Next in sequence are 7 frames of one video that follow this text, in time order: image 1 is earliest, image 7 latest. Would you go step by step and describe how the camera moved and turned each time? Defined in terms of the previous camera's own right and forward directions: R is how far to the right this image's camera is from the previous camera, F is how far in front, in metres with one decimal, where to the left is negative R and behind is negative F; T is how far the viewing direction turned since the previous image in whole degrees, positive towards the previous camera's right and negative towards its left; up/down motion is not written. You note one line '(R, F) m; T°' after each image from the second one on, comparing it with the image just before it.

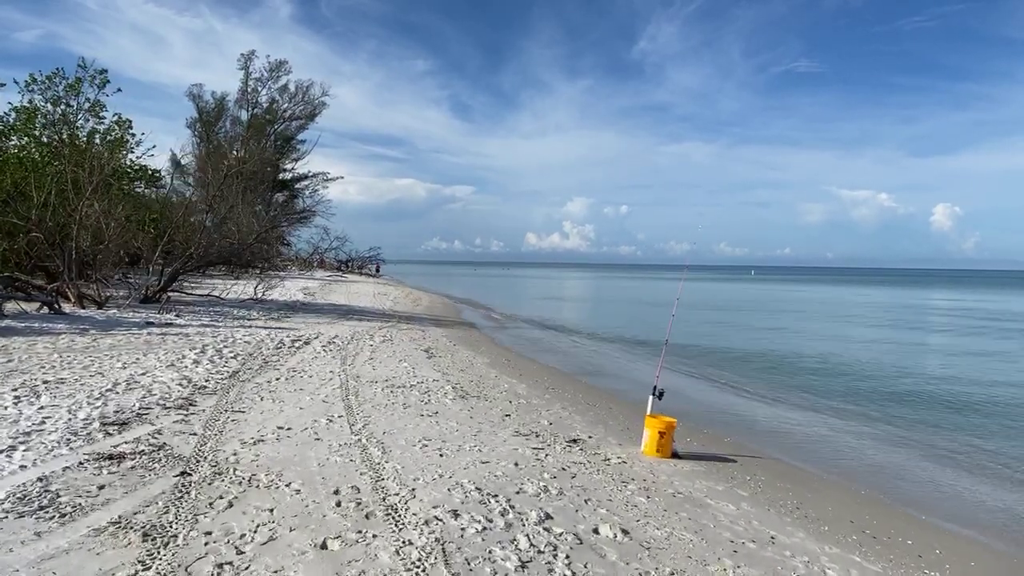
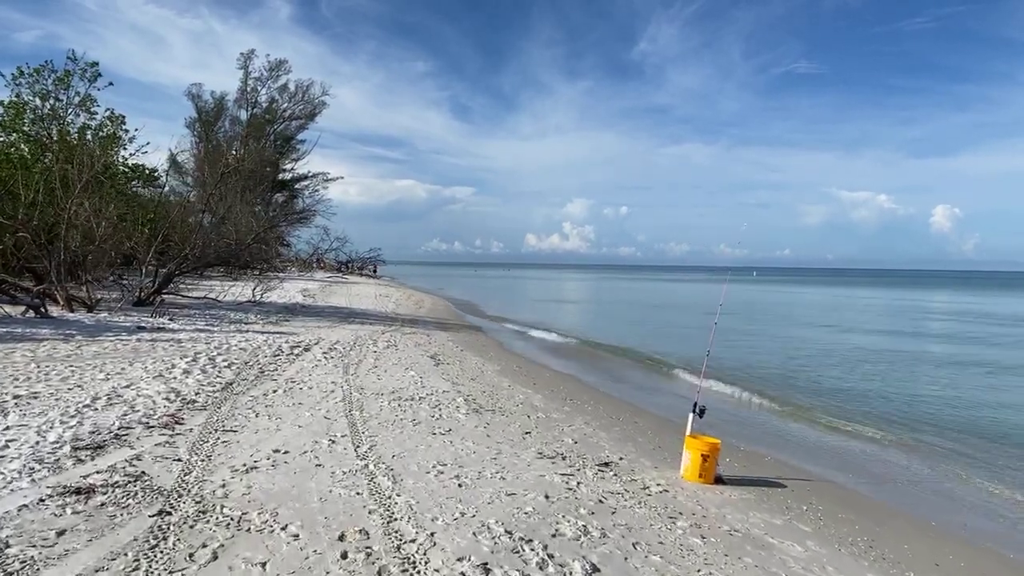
(-0.3, +0.8) m; 0°
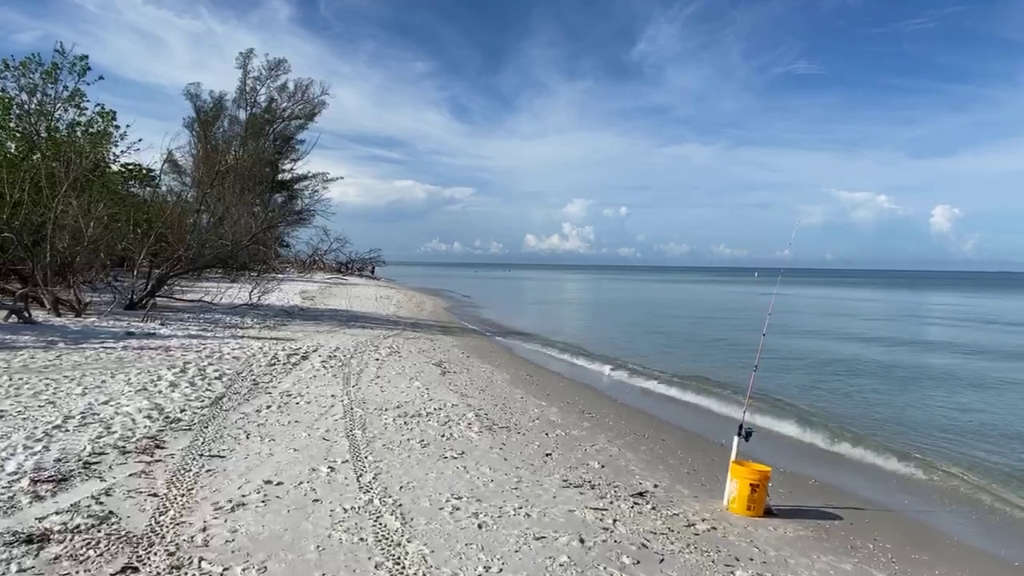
(-0.2, +0.8) m; 0°
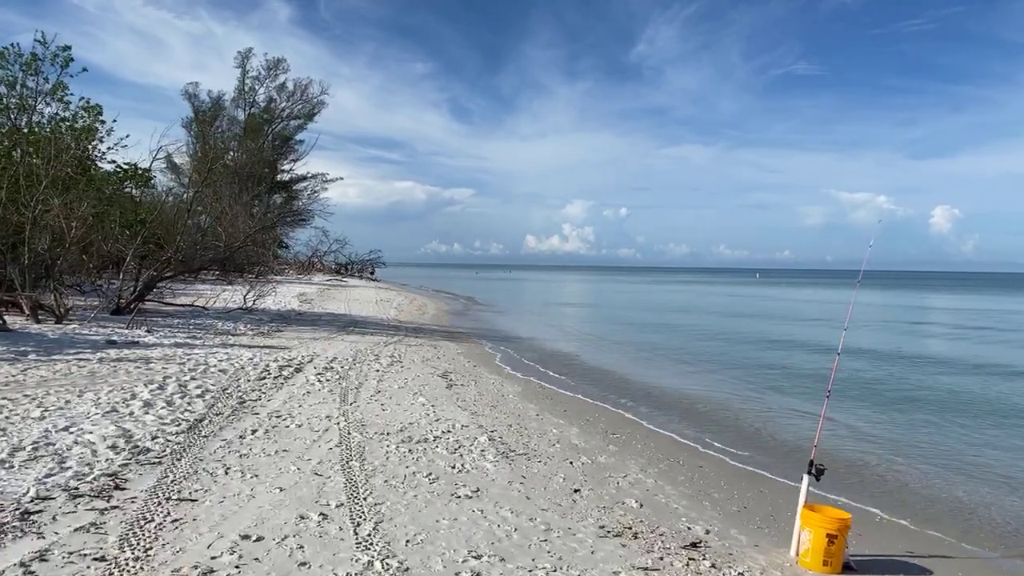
(-0.2, +1.0) m; 0°
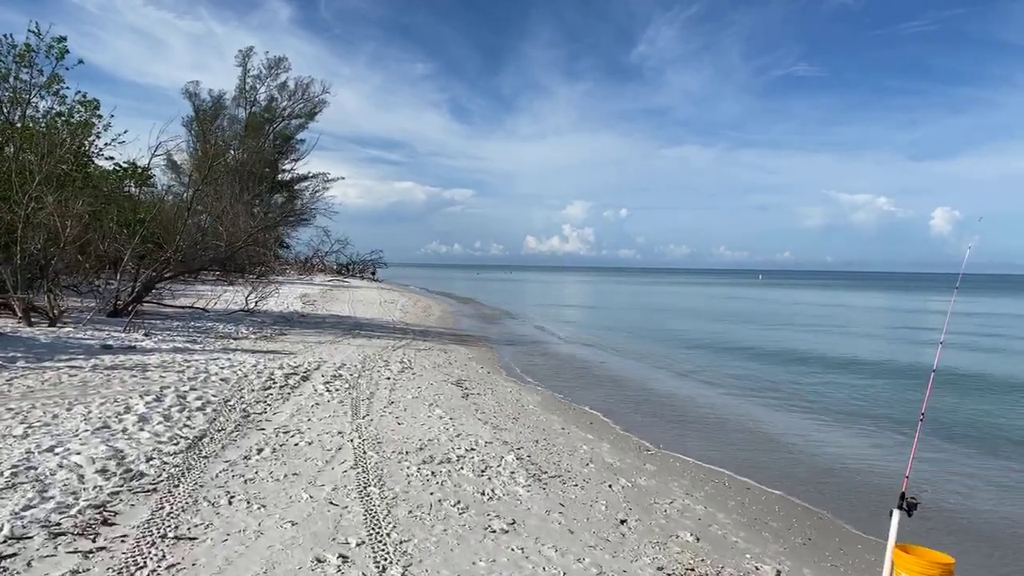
(-0.3, +0.7) m; 0°
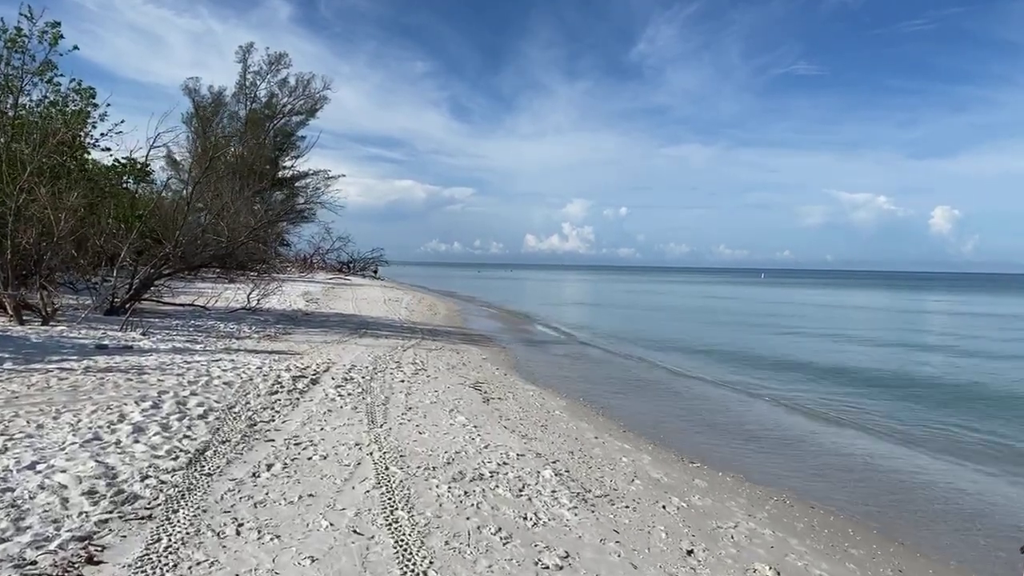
(-0.4, +0.7) m; 0°
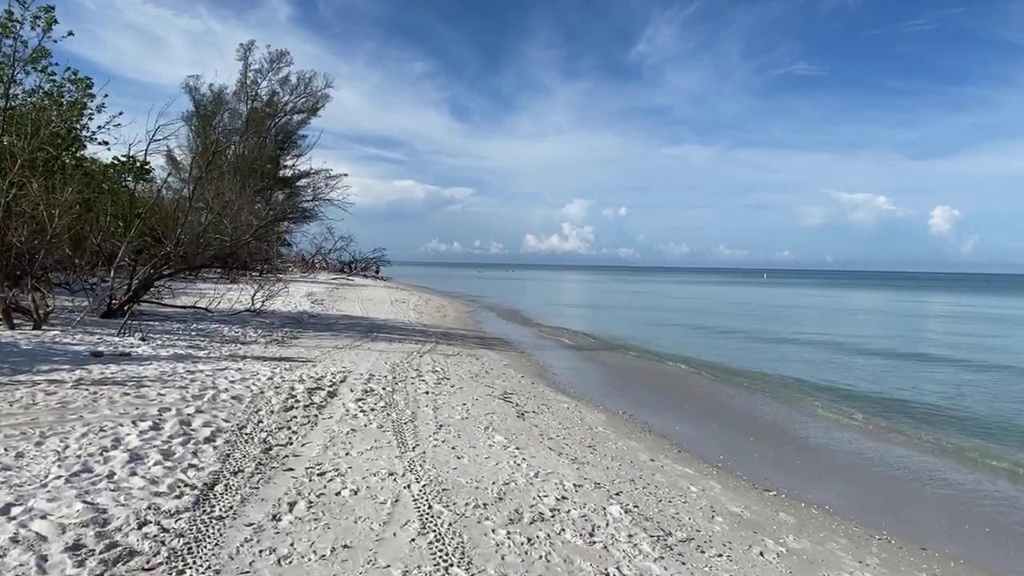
(-0.5, +0.9) m; 0°
